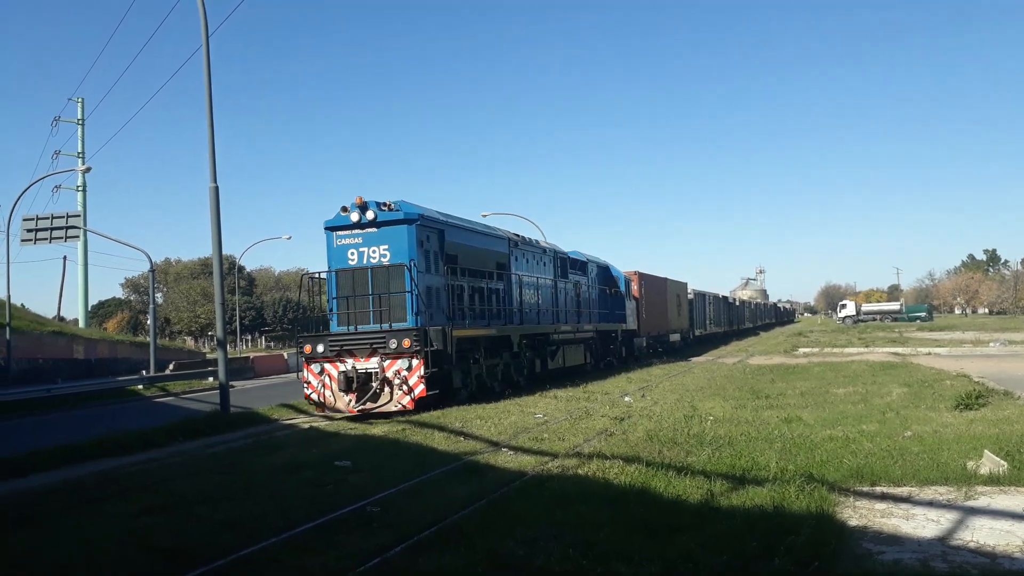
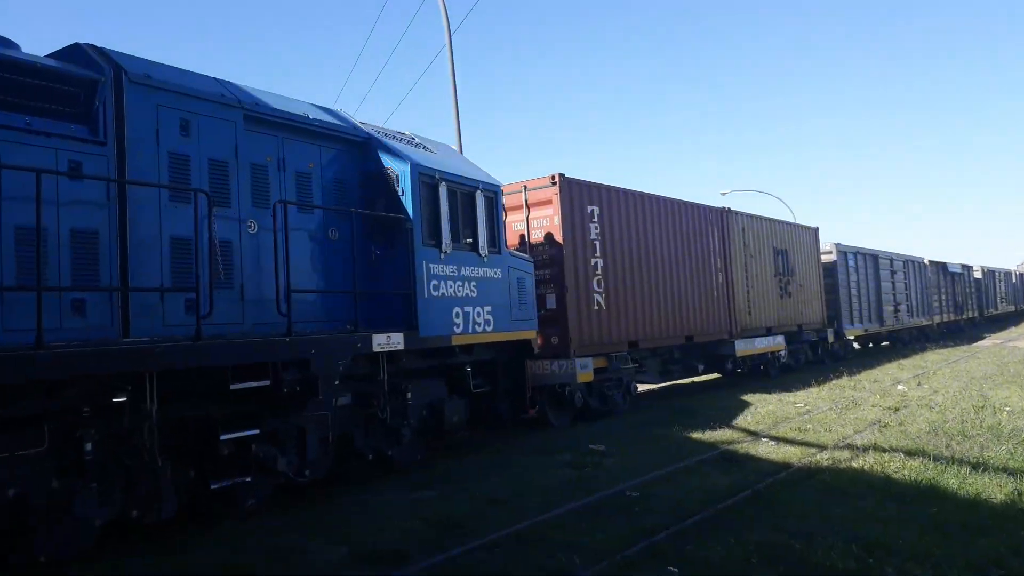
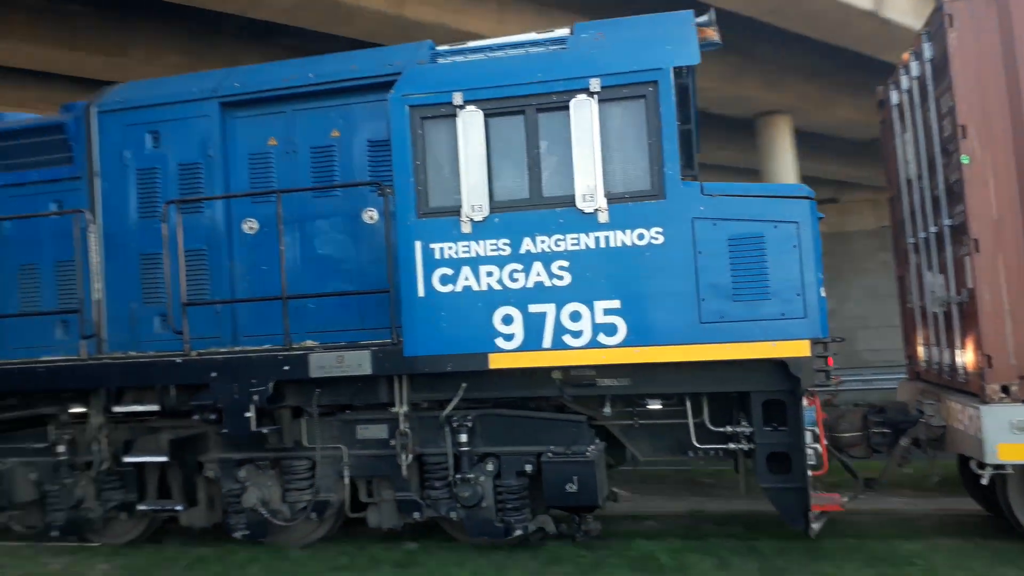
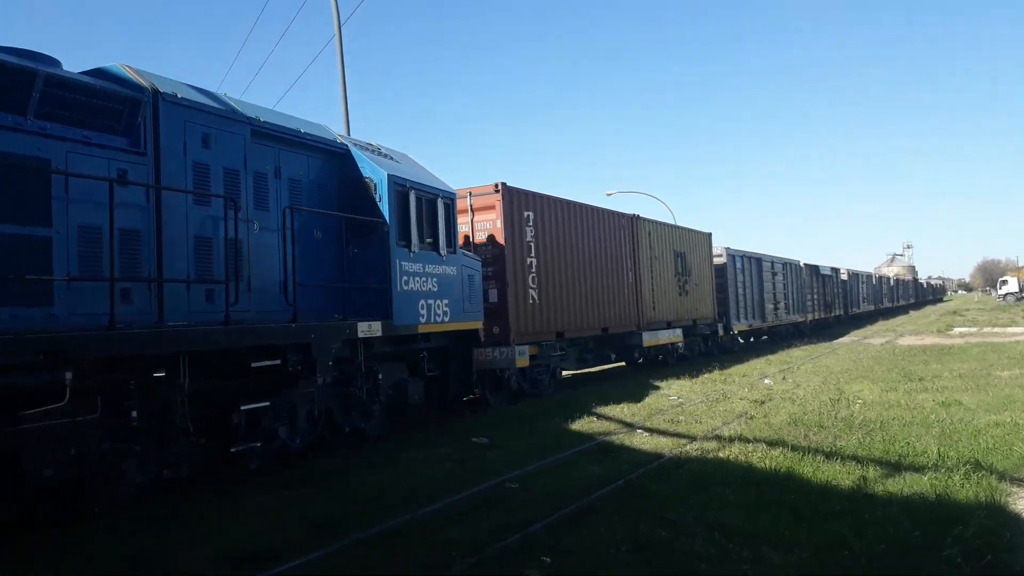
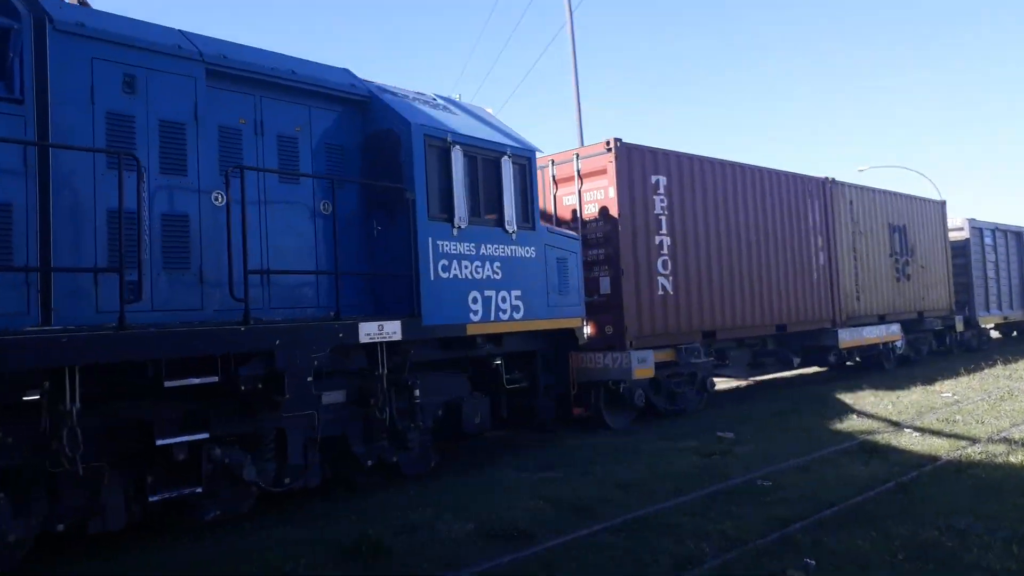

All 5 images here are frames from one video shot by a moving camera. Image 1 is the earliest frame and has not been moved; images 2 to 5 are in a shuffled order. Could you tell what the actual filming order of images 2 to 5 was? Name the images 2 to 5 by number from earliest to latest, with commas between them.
4, 2, 5, 3
